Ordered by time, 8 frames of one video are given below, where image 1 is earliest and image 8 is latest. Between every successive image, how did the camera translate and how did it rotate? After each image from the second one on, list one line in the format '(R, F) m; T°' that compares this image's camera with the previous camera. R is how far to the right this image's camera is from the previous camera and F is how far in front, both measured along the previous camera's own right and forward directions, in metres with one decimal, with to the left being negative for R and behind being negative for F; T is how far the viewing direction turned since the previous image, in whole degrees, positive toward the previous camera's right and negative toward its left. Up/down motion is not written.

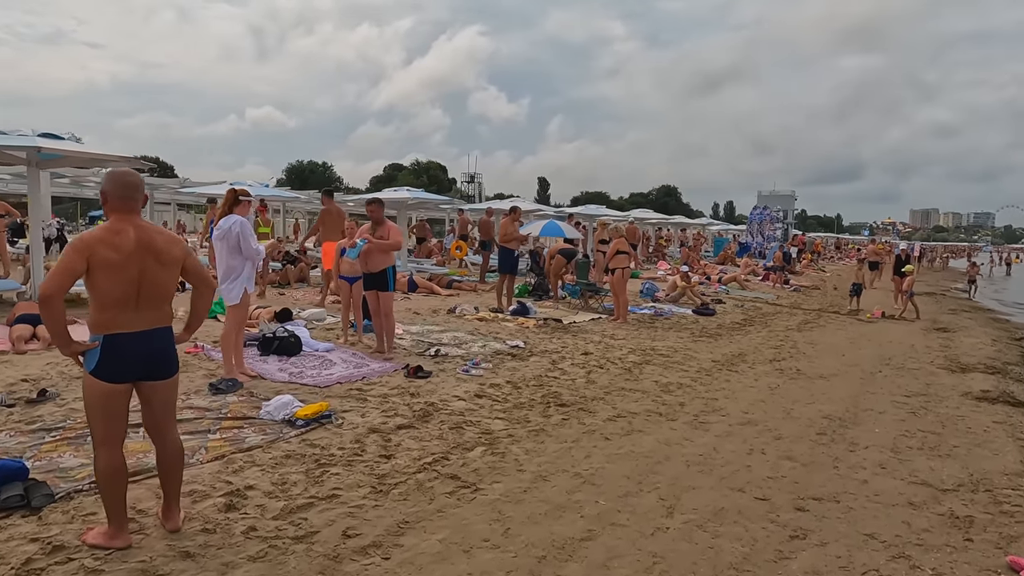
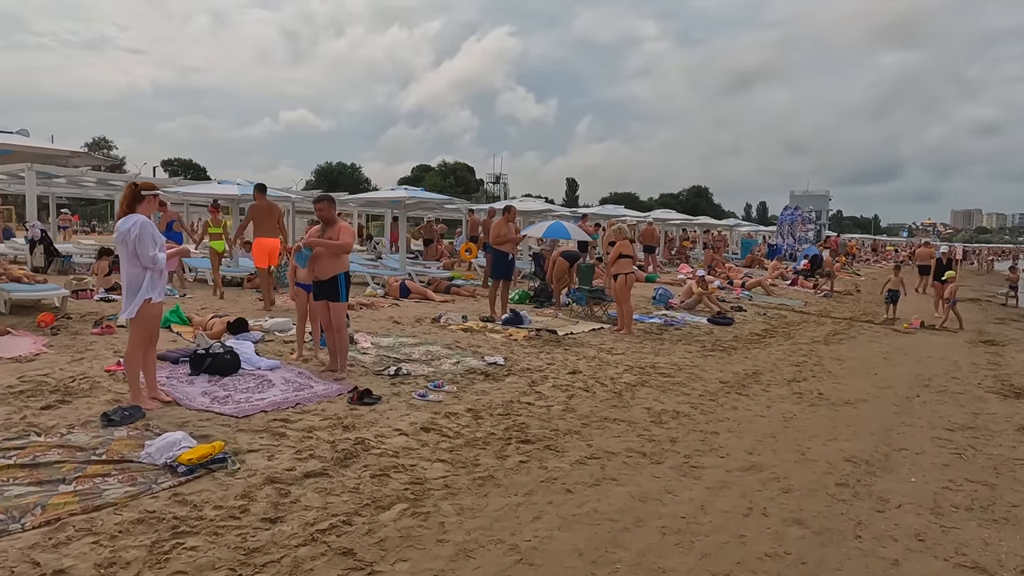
(+0.5, +0.9) m; -3°
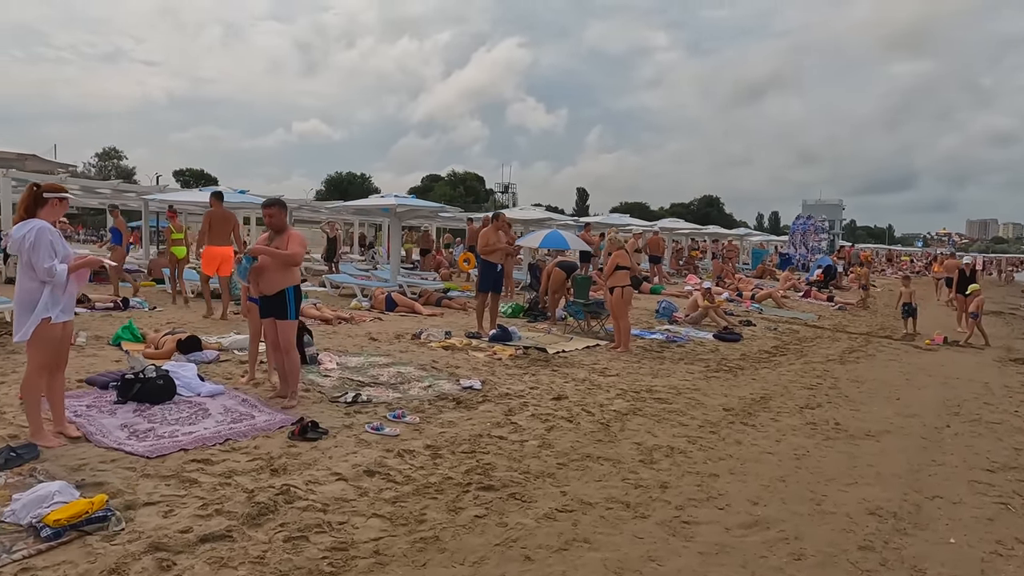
(+0.3, +0.7) m; -1°
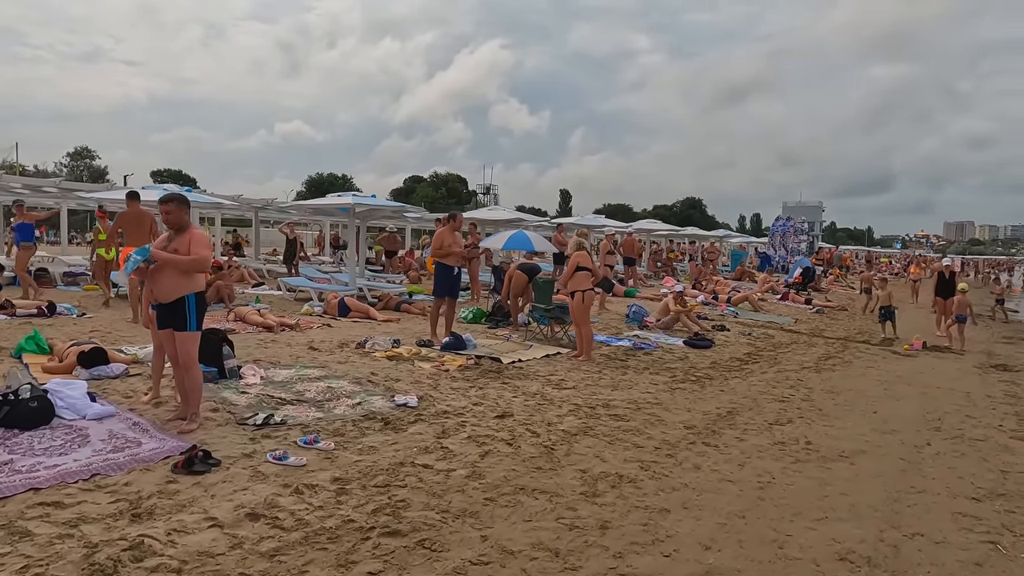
(+0.4, +0.6) m; +1°
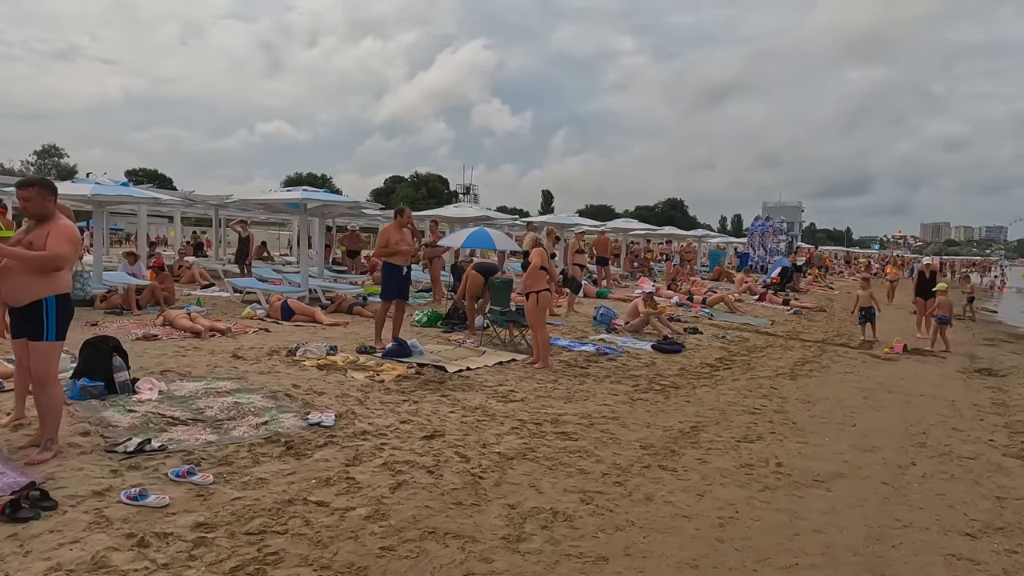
(+0.4, +0.7) m; +1°
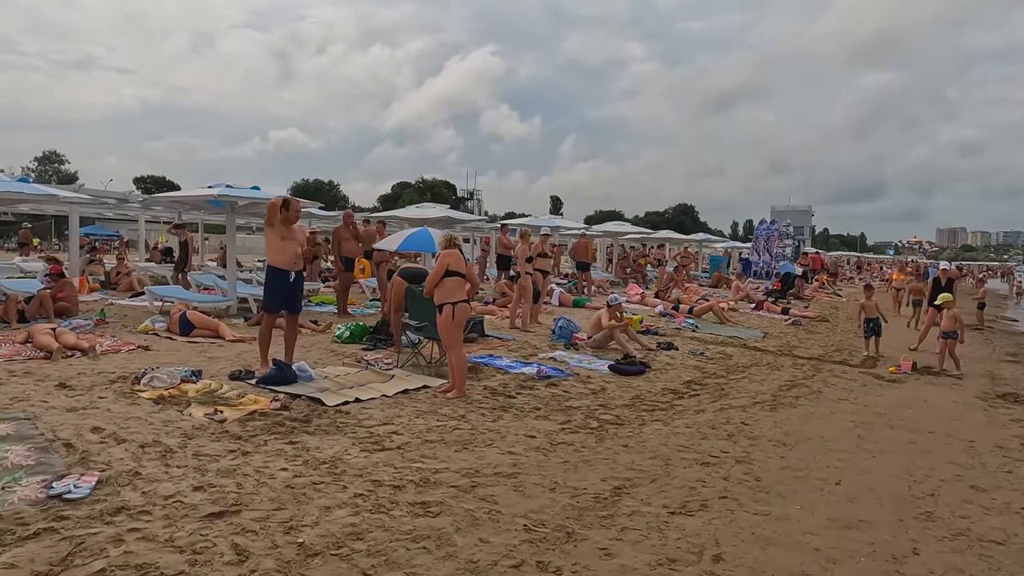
(+0.9, +1.4) m; -1°
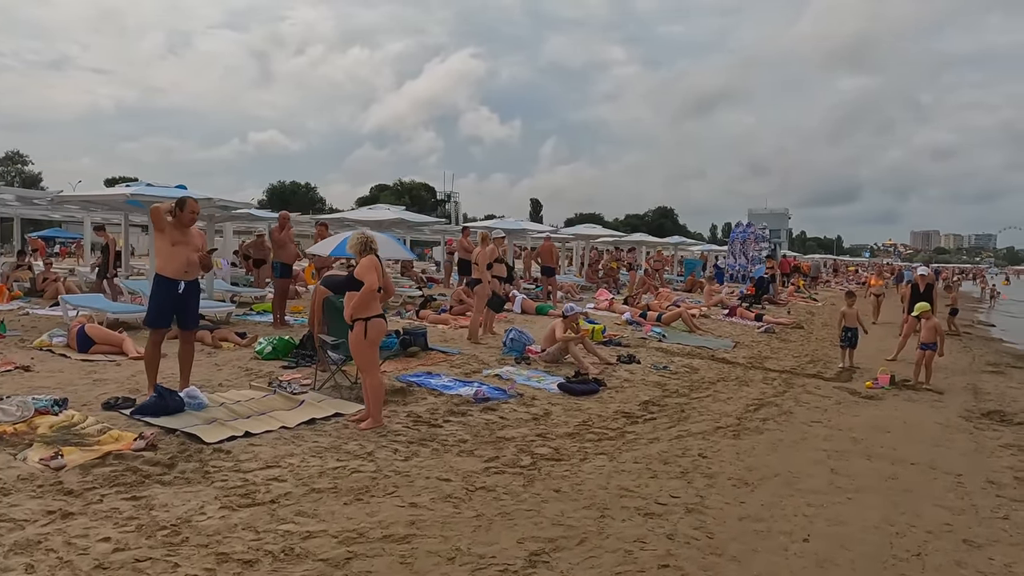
(+0.4, +0.8) m; +2°
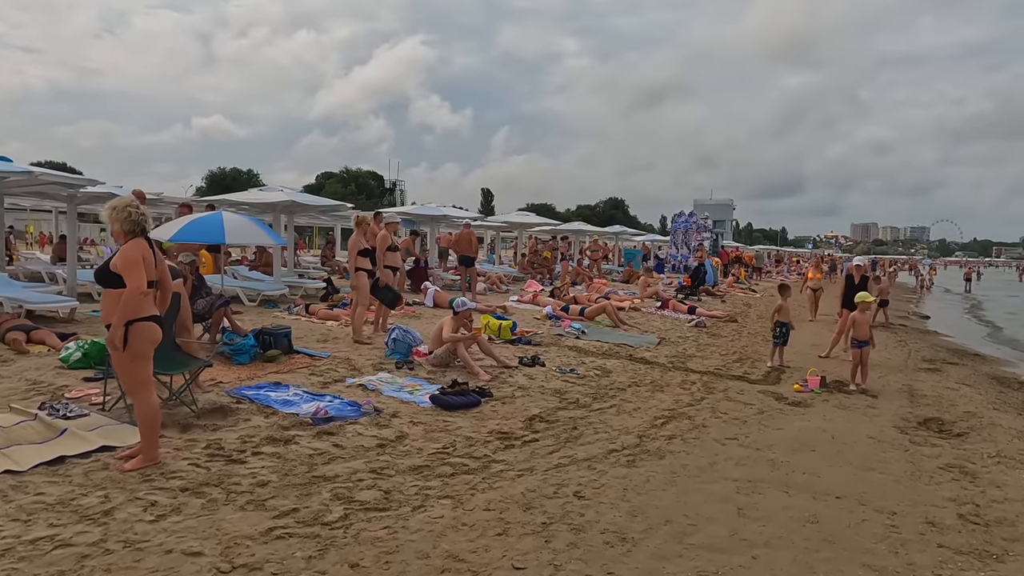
(+0.8, +1.2) m; +4°
